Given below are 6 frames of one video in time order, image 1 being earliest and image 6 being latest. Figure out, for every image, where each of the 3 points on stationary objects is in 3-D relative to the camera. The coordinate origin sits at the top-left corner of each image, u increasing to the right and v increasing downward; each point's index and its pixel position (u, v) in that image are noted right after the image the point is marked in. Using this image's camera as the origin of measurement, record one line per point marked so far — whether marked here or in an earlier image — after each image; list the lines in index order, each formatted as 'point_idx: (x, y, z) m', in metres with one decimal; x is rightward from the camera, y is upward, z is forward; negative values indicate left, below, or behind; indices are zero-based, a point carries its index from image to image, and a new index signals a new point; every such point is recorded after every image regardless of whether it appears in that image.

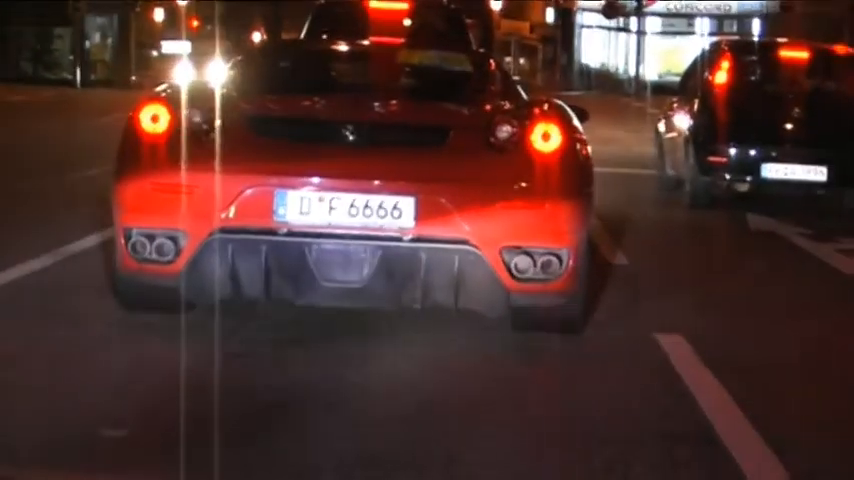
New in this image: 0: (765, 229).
0: (+2.6, +0.1, +12.8) m
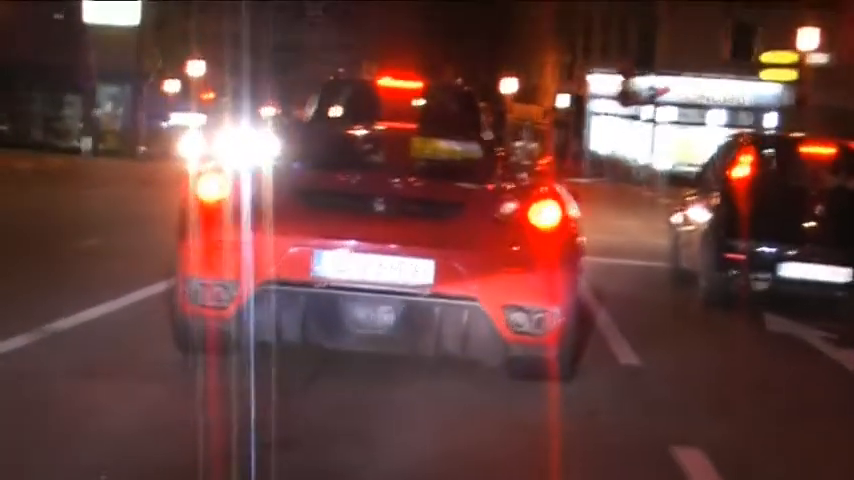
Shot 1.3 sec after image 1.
0: (+2.7, -0.7, +12.2) m
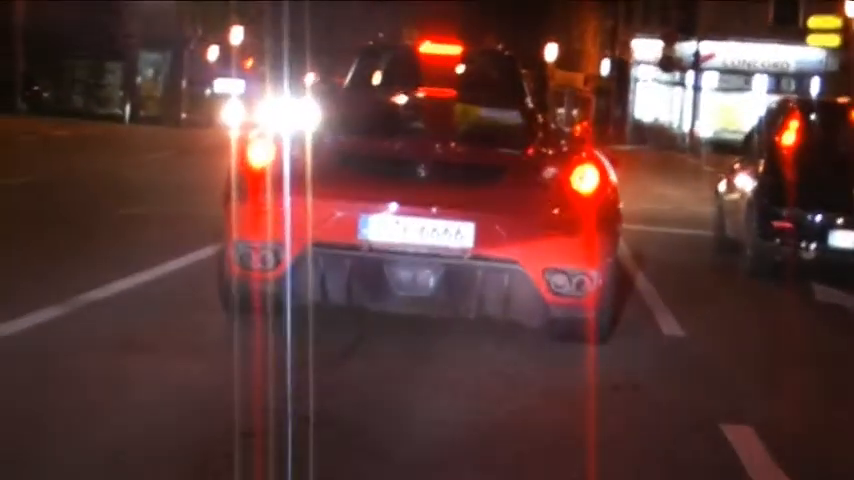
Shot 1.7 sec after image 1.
0: (+3.0, -0.4, +12.0) m
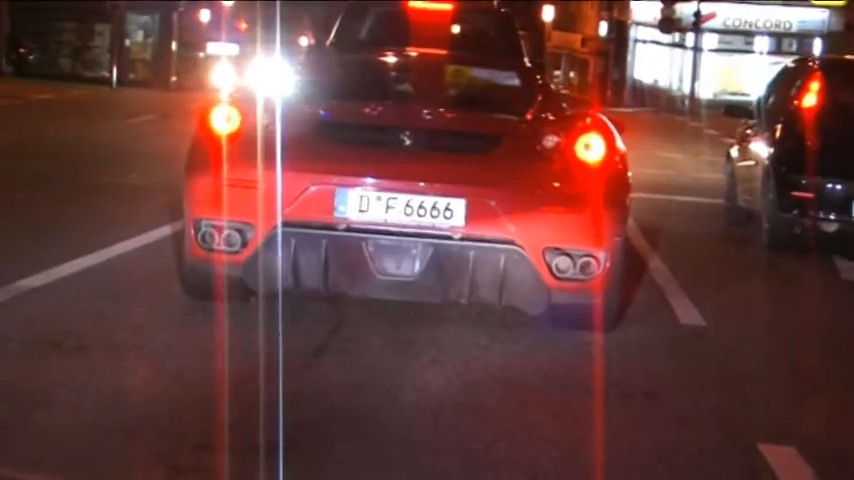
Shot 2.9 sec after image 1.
0: (+2.9, -0.2, +11.0) m
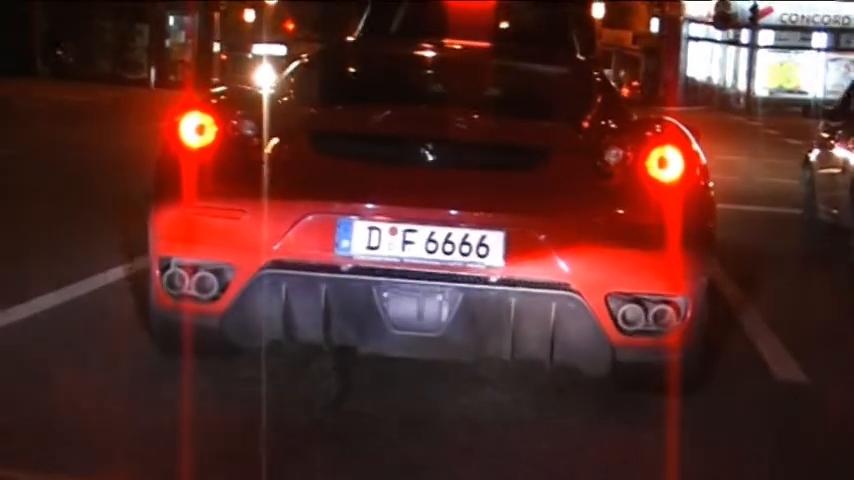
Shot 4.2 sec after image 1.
0: (+3.1, -0.4, +9.5) m
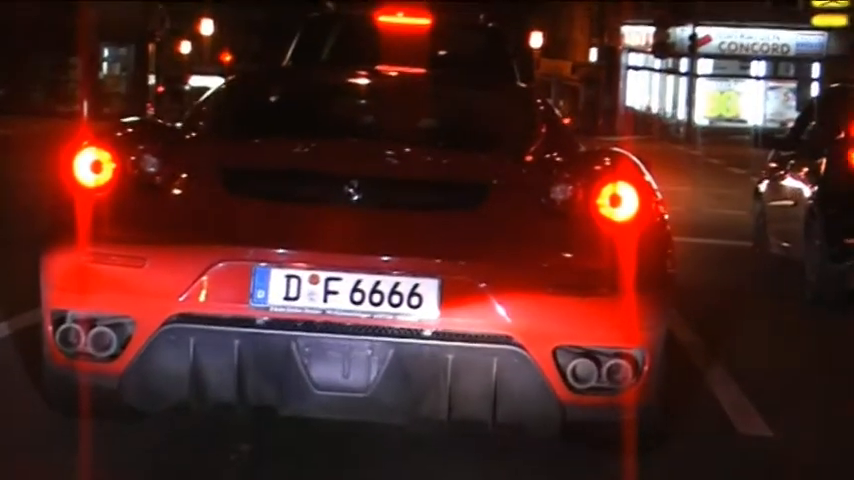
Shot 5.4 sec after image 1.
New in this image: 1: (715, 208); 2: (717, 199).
0: (+2.8, -0.6, +9.1) m
1: (+3.1, +0.3, +17.4) m
2: (+3.4, +0.5, +19.0) m
